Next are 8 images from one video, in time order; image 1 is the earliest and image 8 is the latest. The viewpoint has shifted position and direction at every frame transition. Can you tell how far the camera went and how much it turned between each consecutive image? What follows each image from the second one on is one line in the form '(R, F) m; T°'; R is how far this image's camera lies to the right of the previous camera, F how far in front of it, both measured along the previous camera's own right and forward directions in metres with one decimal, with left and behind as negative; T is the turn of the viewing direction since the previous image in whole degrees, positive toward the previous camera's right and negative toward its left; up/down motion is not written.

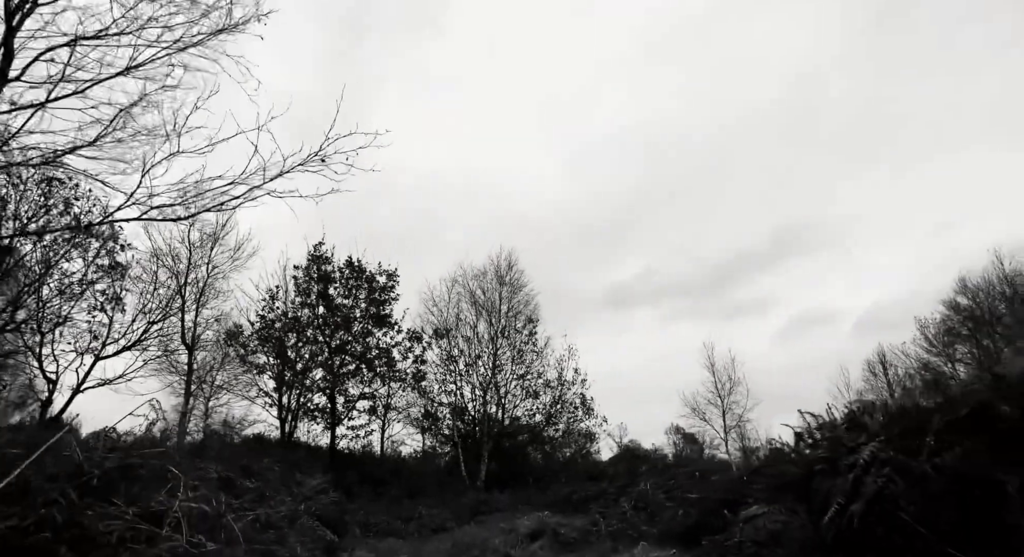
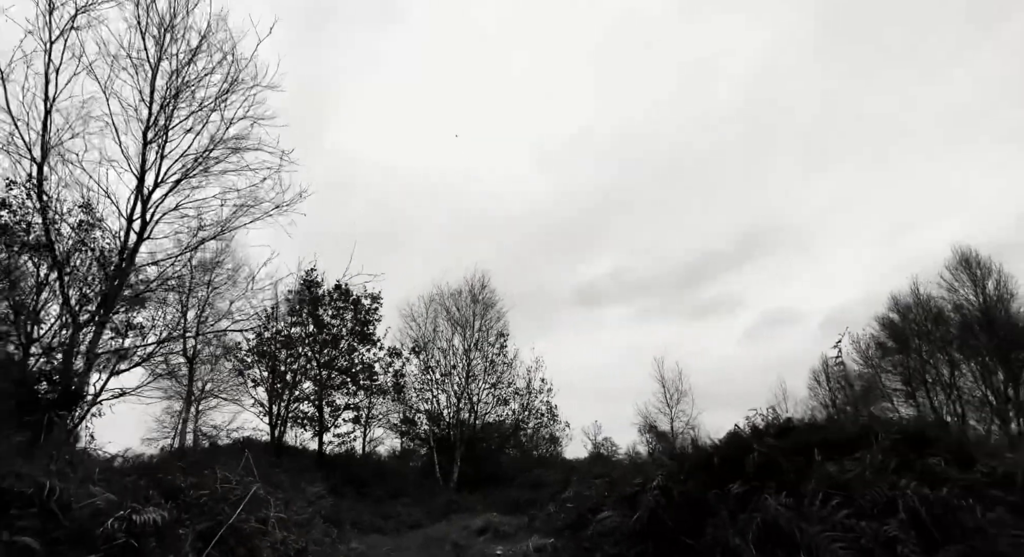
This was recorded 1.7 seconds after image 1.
(+0.4, -2.5) m; +2°
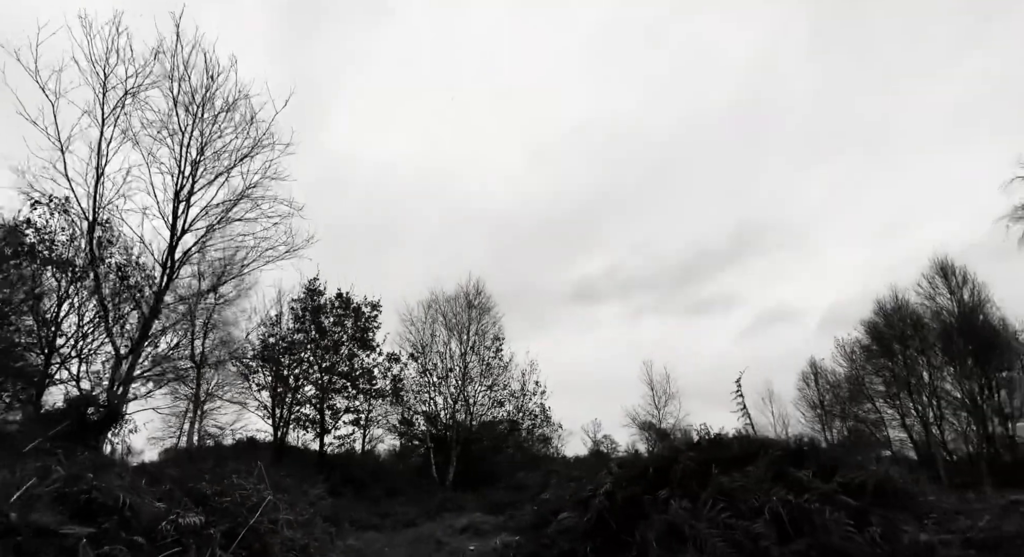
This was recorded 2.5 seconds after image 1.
(+0.4, -1.1) m; 0°
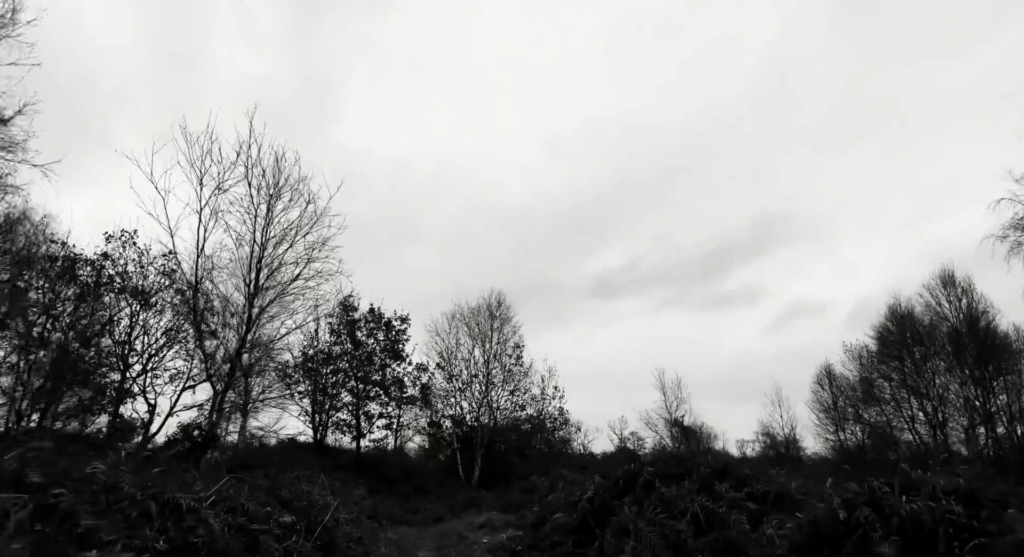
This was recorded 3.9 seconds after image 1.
(+0.4, -1.9) m; -3°
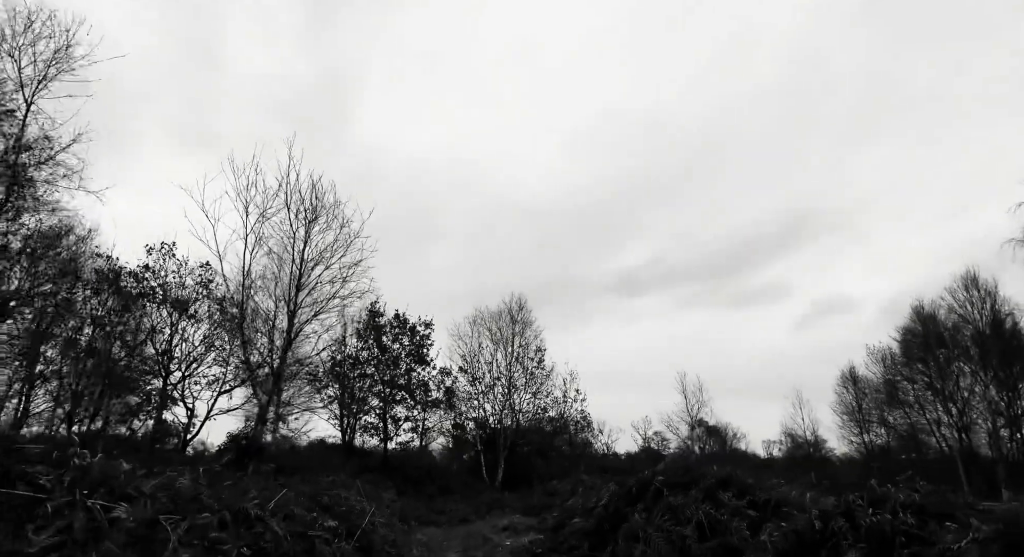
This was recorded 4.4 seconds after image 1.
(+0.1, -0.7) m; -2°
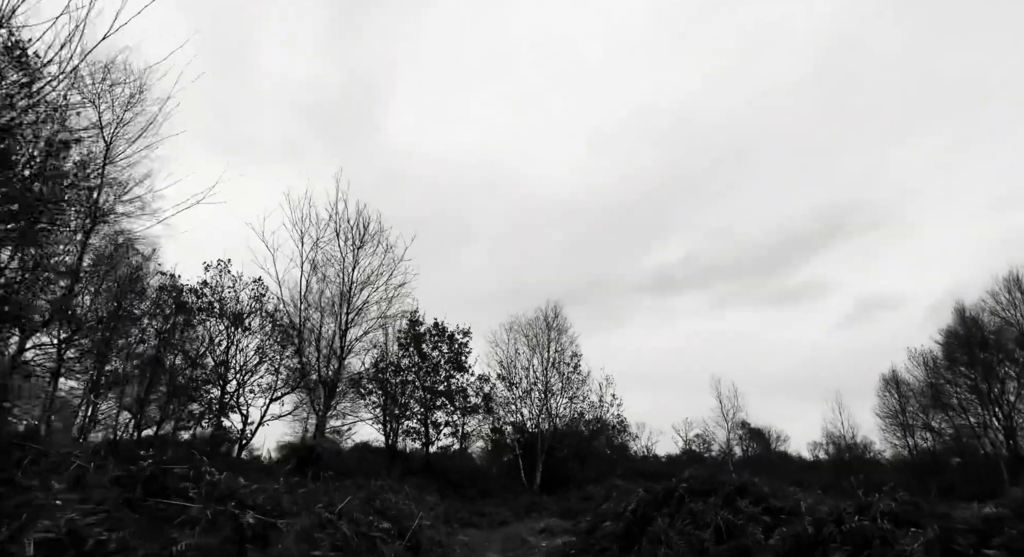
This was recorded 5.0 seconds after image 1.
(+0.1, -0.8) m; -4°
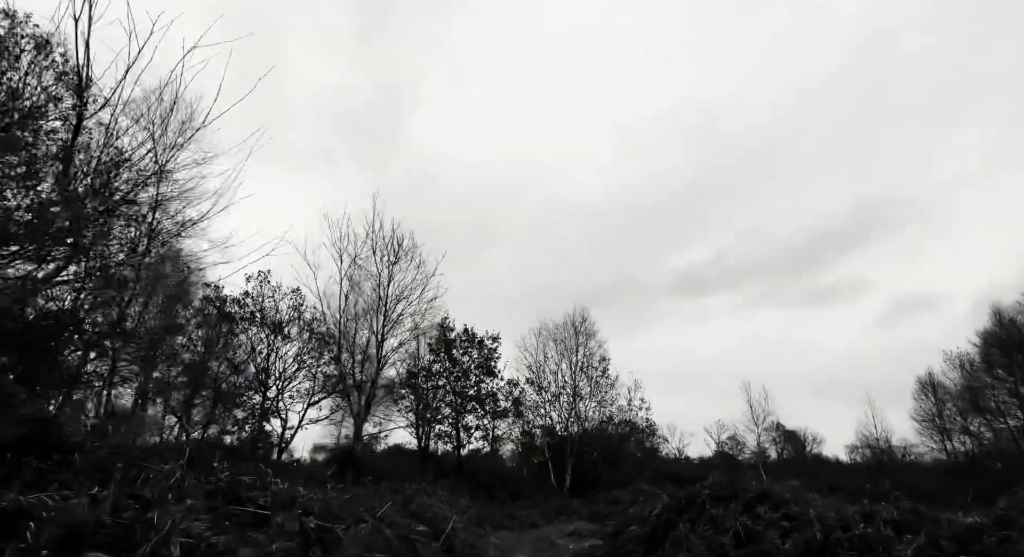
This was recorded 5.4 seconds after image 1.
(0.0, -0.5) m; -3°
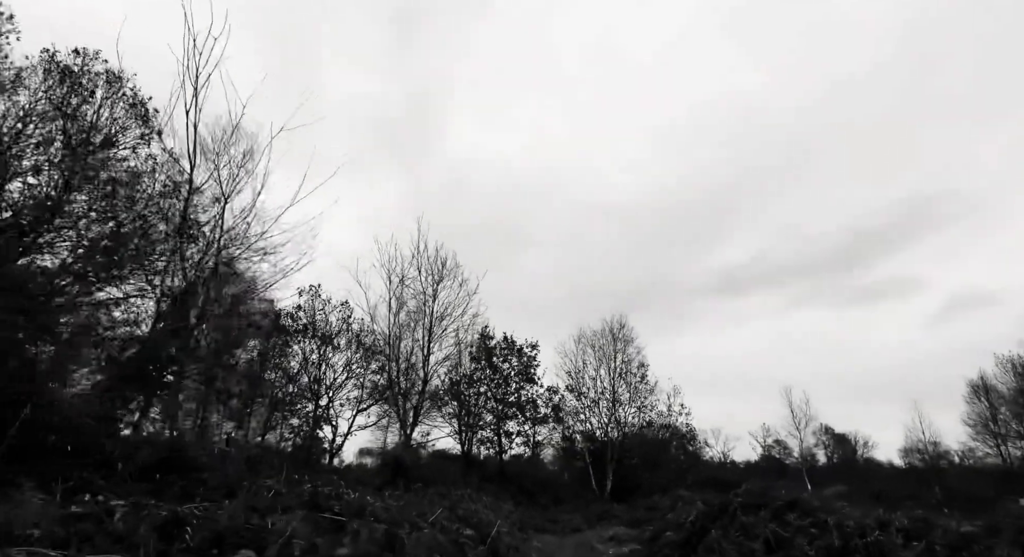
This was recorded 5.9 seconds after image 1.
(0.0, -0.7) m; -4°
